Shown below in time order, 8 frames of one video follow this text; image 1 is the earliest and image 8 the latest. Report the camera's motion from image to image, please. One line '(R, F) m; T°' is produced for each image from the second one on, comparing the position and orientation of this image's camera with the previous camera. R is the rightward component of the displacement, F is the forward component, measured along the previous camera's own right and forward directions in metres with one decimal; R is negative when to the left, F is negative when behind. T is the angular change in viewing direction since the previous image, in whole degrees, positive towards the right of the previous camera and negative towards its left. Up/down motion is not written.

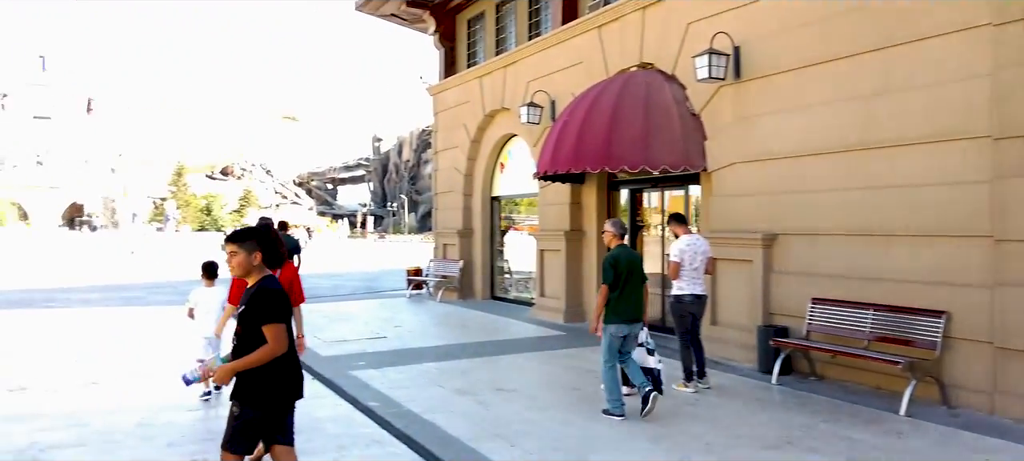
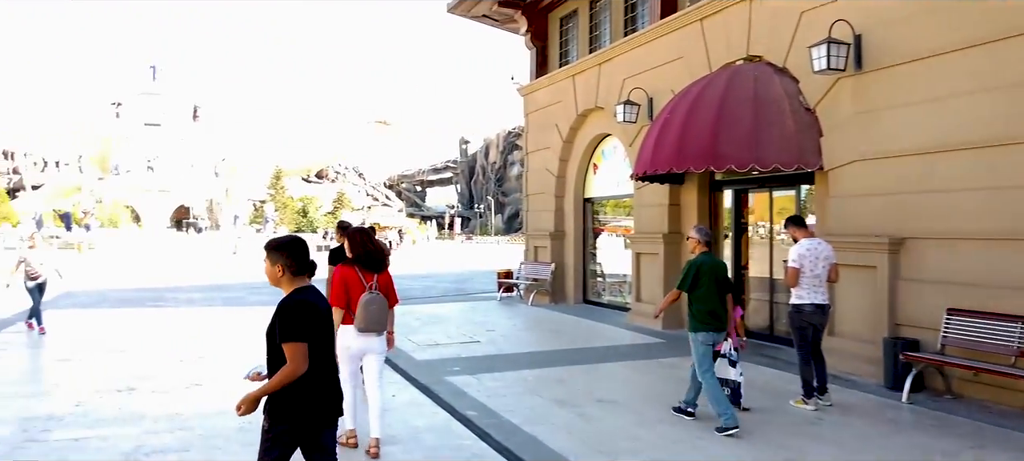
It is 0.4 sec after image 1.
(-0.1, +0.3) m; -6°
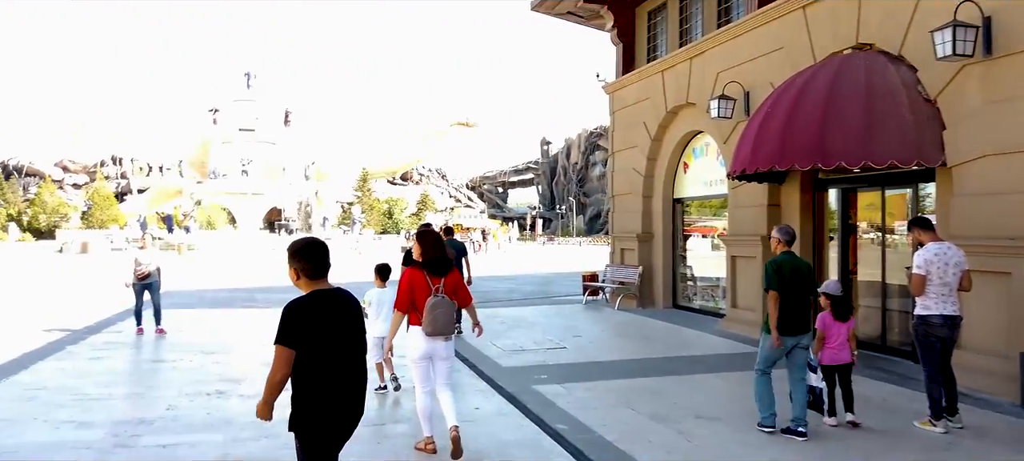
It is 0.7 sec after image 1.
(-0.1, +0.3) m; -6°
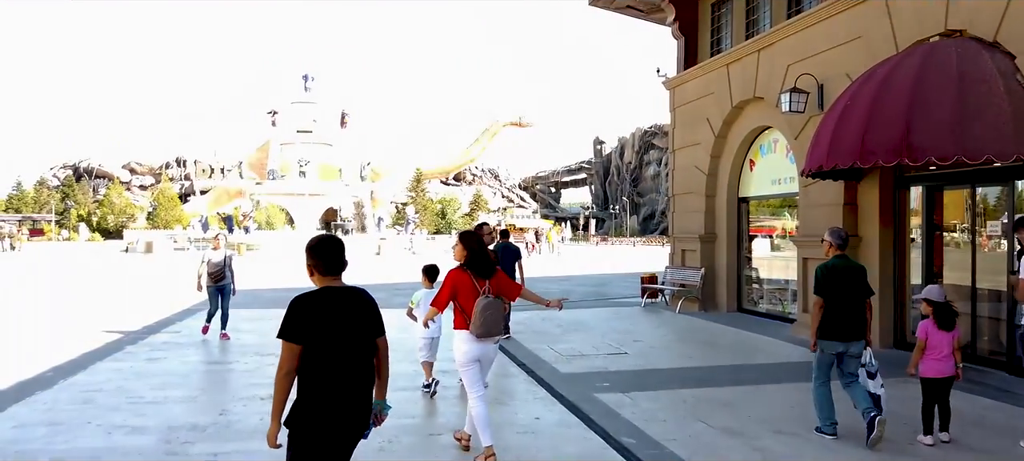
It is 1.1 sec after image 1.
(-0.1, +0.3) m; -4°
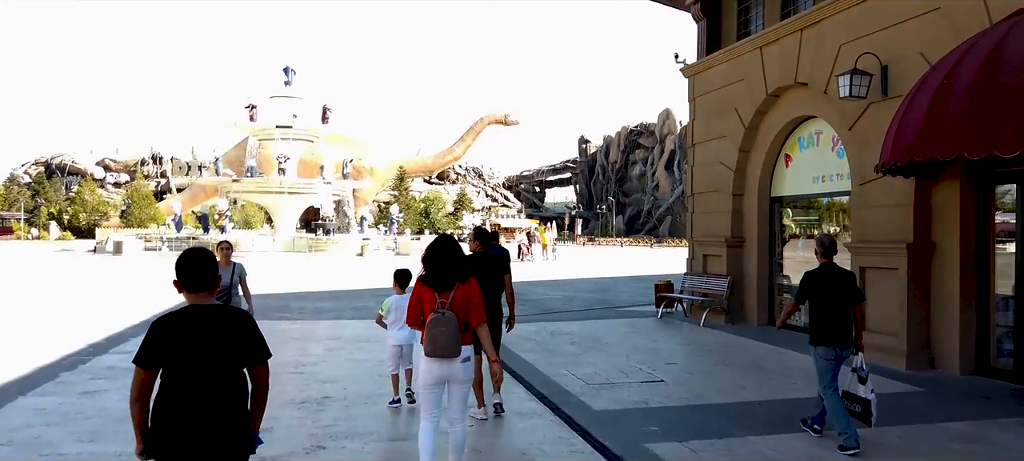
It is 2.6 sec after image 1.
(-0.3, +1.5) m; +1°
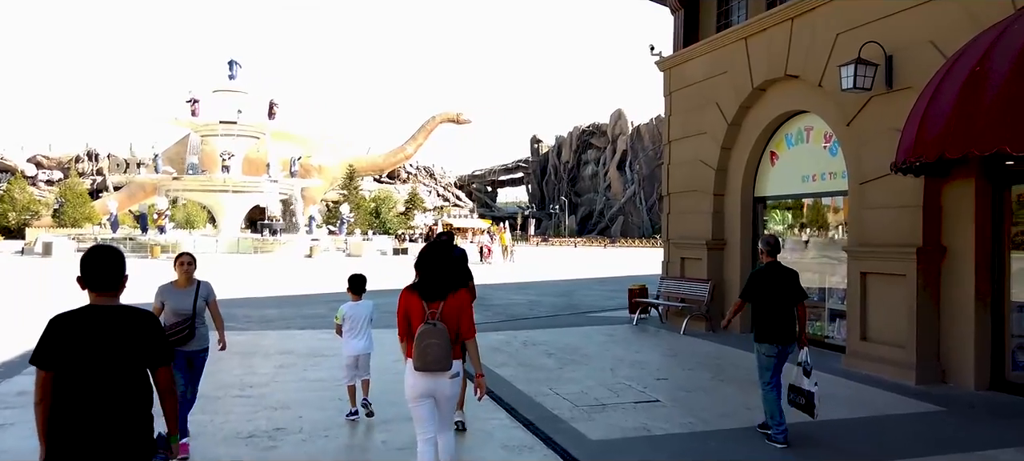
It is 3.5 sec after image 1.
(-0.3, +0.9) m; +4°
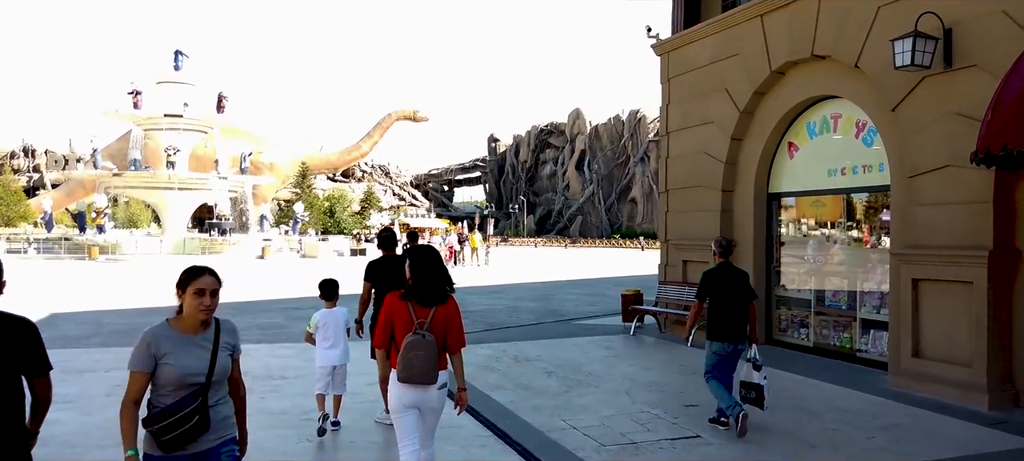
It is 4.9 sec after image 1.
(-0.4, +1.3) m; +3°
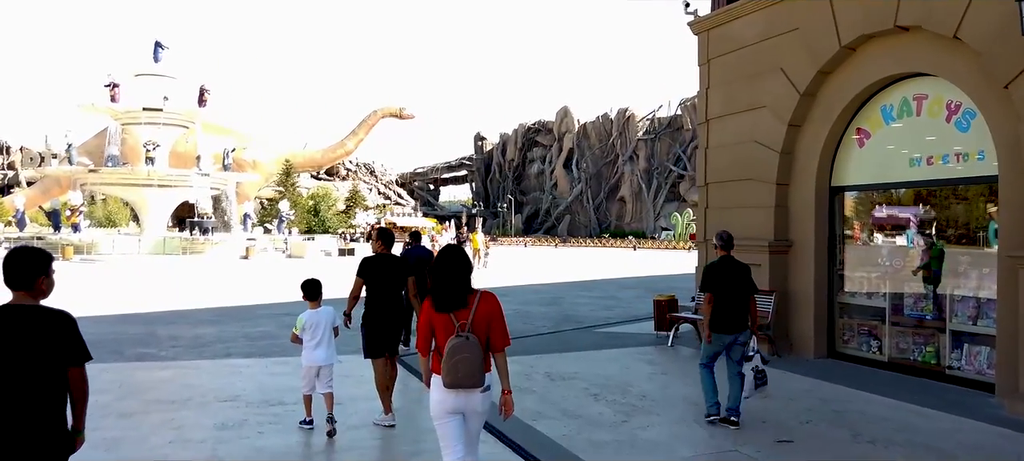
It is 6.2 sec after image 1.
(-0.5, +1.2) m; +1°
